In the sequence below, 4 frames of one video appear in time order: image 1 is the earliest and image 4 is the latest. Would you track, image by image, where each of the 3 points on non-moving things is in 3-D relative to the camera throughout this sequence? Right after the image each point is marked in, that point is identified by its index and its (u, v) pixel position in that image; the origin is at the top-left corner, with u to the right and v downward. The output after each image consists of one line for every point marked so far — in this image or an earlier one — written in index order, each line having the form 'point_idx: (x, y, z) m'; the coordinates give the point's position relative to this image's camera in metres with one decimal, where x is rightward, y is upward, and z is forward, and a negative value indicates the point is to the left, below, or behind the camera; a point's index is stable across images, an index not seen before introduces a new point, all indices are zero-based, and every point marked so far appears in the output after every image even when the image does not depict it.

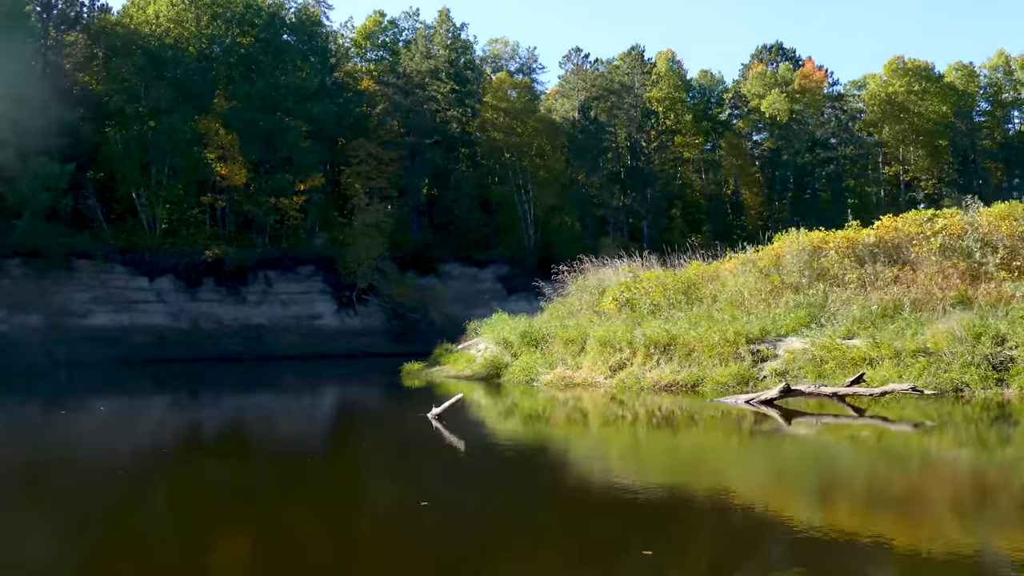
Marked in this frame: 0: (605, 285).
0: (+2.2, 0.0, +17.0) m
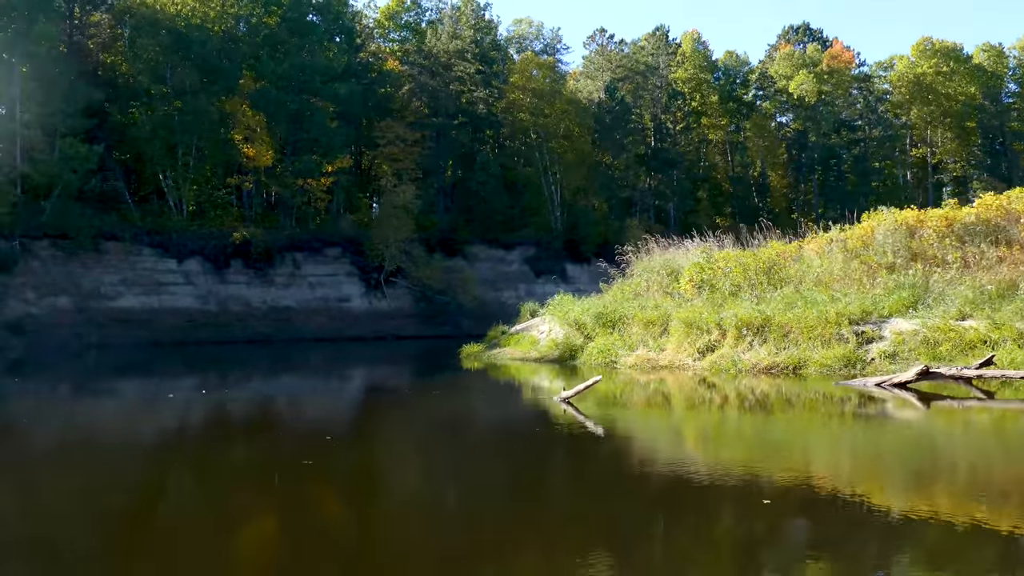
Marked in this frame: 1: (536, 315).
0: (+3.5, +0.4, +16.7) m
1: (+0.6, -0.6, +19.3) m
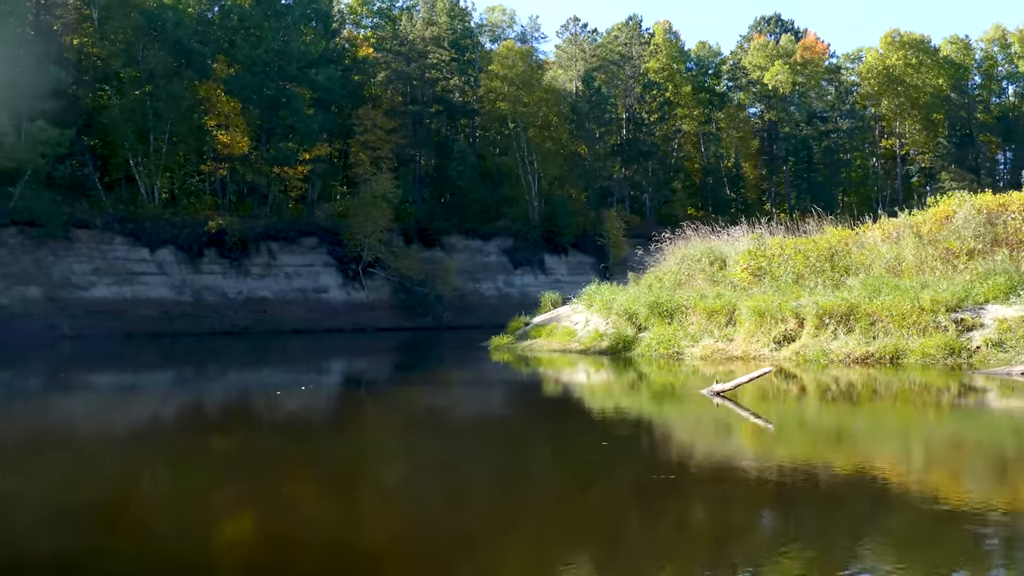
0: (+4.2, +0.6, +16.2) m
1: (+1.2, -0.4, +18.6) m
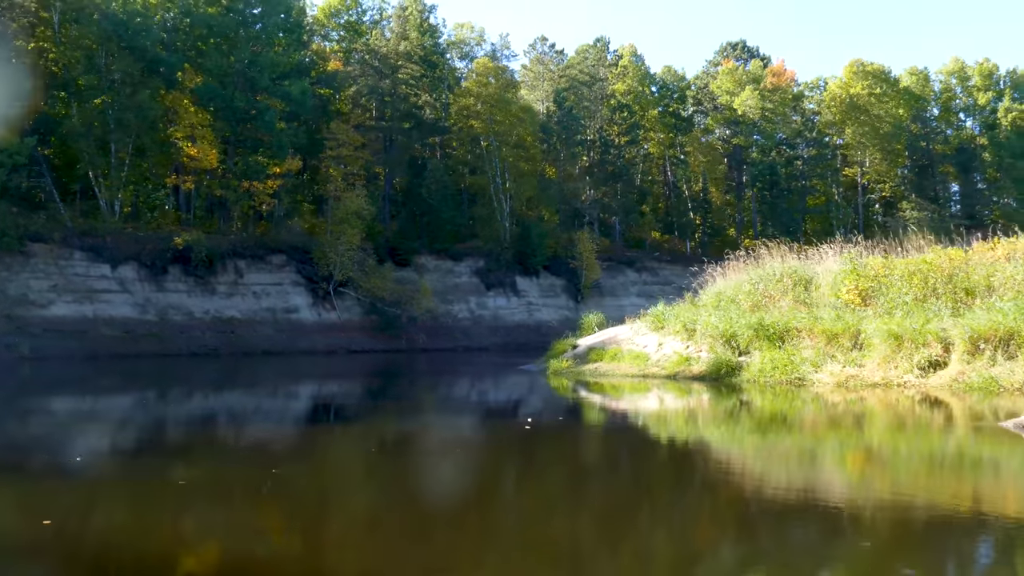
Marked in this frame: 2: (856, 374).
0: (+5.5, +0.2, +15.5) m
1: (+2.3, -0.8, +17.6) m
2: (+4.9, -1.3, +12.7) m
